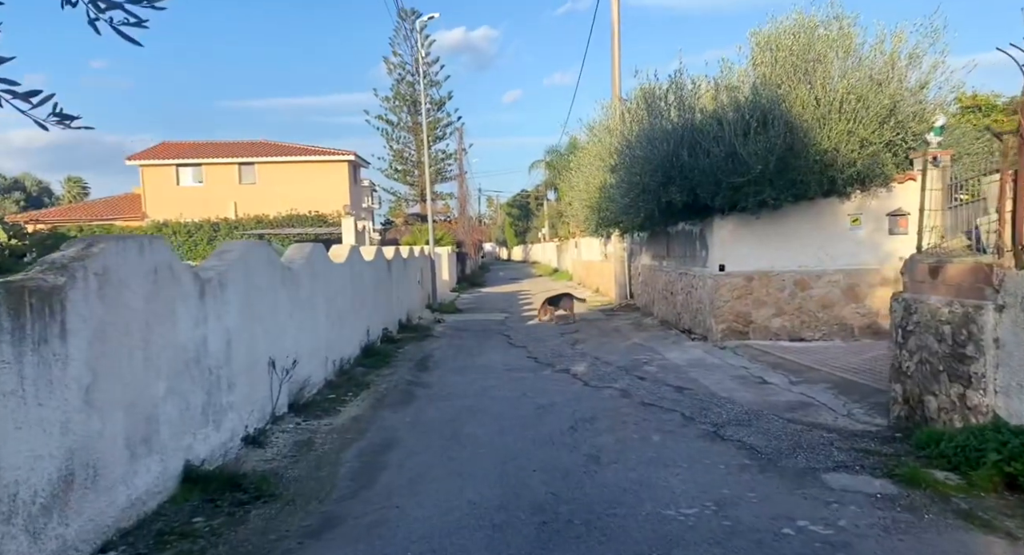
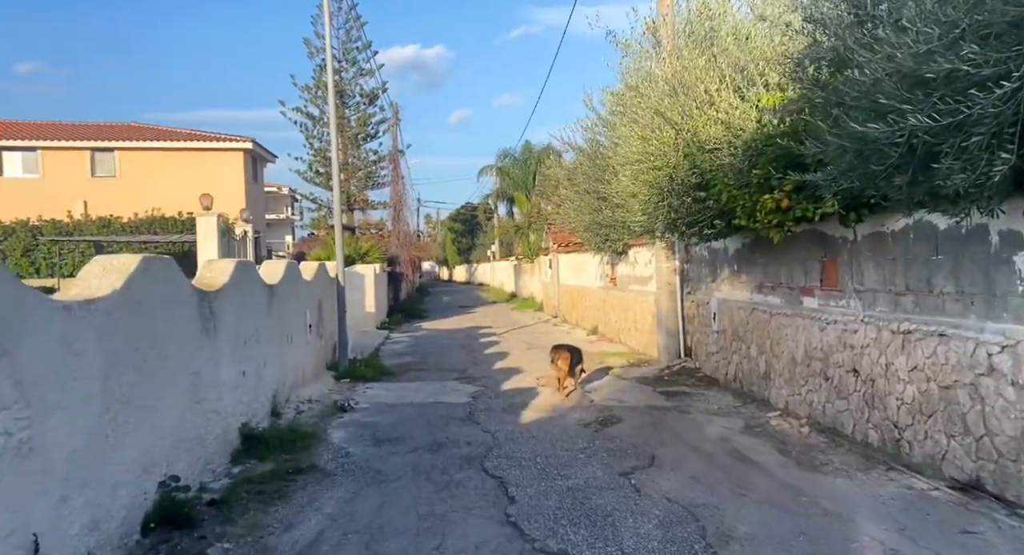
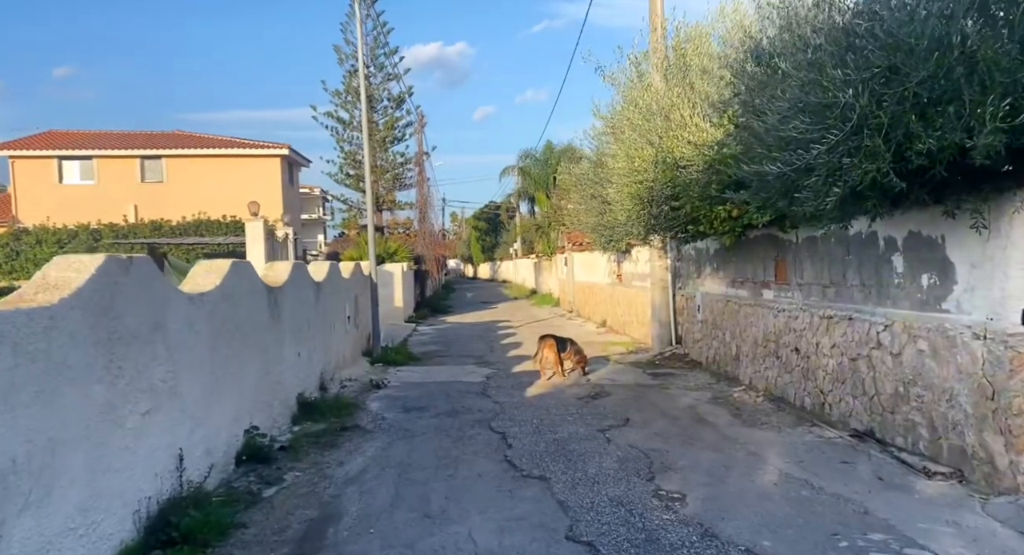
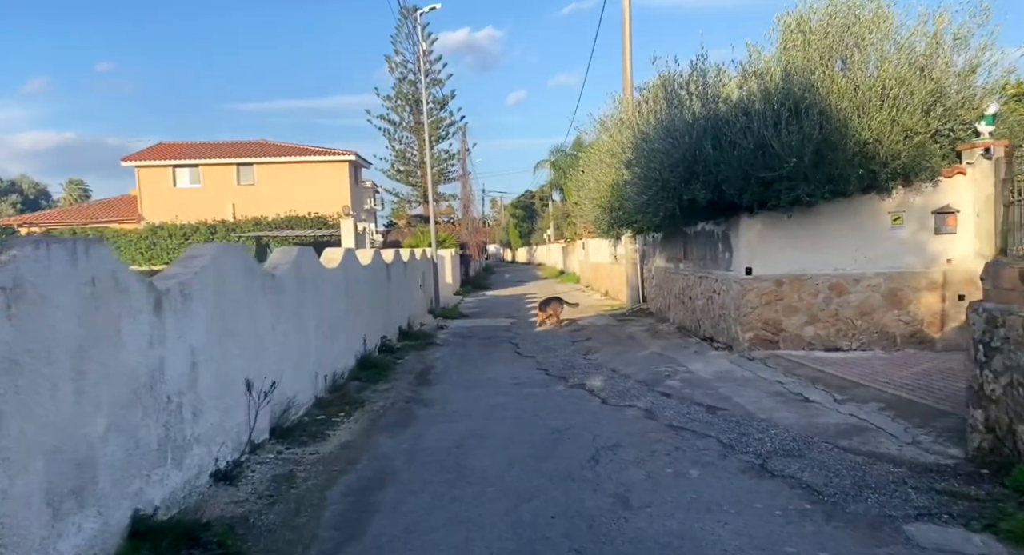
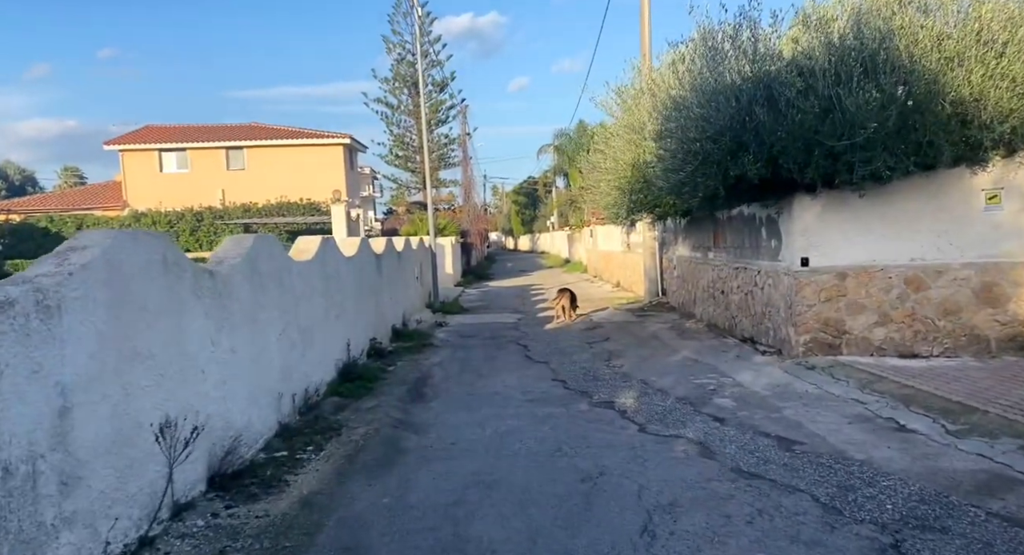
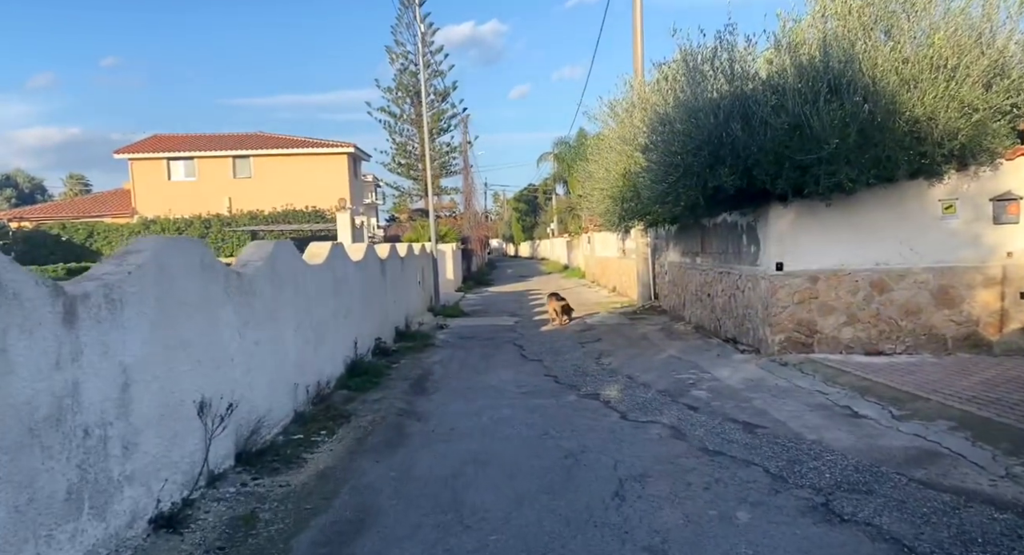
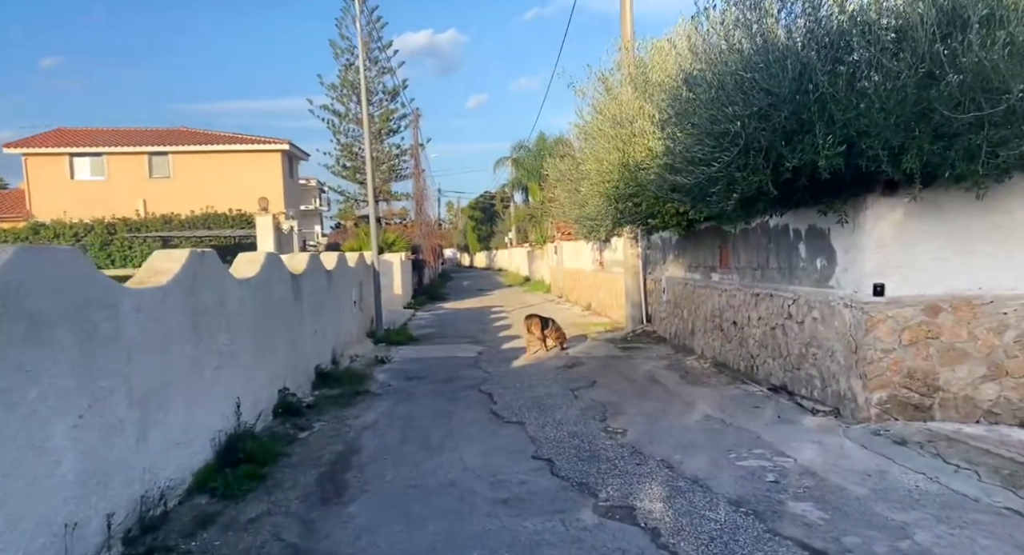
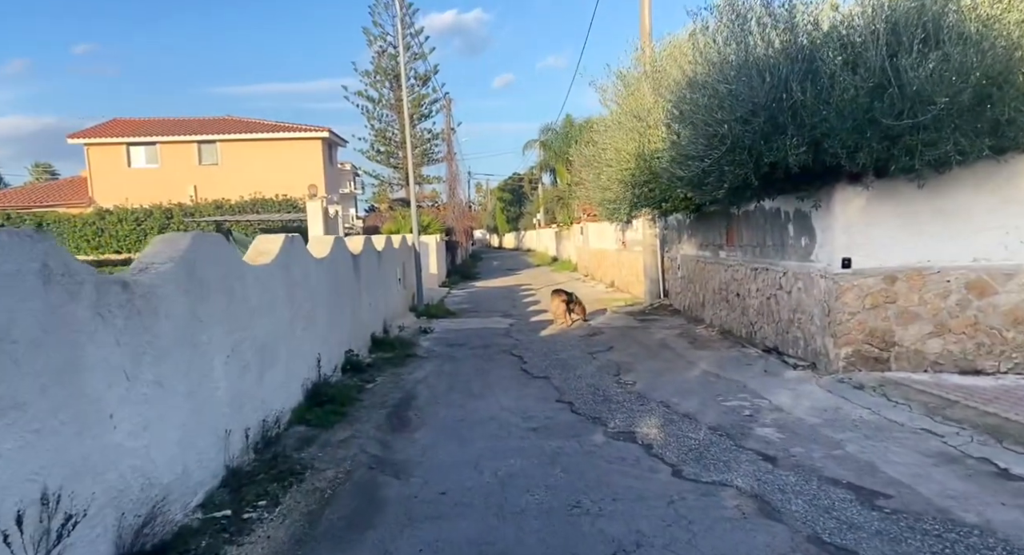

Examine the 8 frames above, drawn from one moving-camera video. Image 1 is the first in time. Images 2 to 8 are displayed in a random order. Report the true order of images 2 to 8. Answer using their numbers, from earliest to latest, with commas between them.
4, 6, 5, 8, 7, 3, 2
